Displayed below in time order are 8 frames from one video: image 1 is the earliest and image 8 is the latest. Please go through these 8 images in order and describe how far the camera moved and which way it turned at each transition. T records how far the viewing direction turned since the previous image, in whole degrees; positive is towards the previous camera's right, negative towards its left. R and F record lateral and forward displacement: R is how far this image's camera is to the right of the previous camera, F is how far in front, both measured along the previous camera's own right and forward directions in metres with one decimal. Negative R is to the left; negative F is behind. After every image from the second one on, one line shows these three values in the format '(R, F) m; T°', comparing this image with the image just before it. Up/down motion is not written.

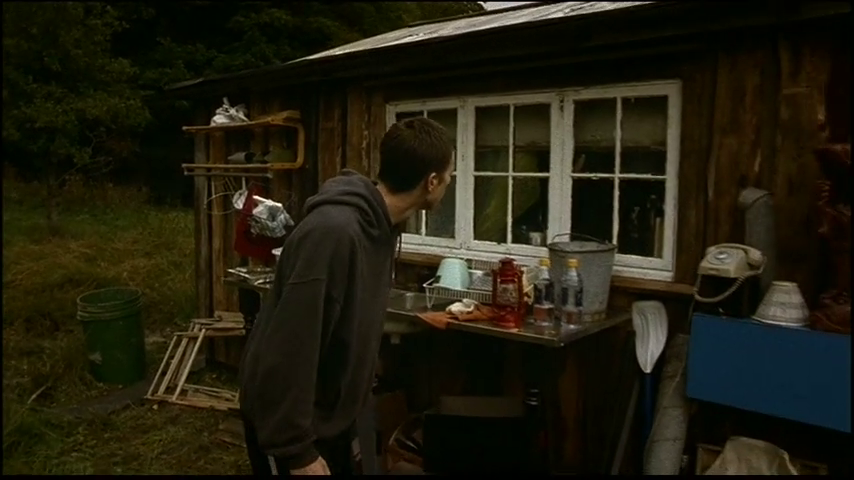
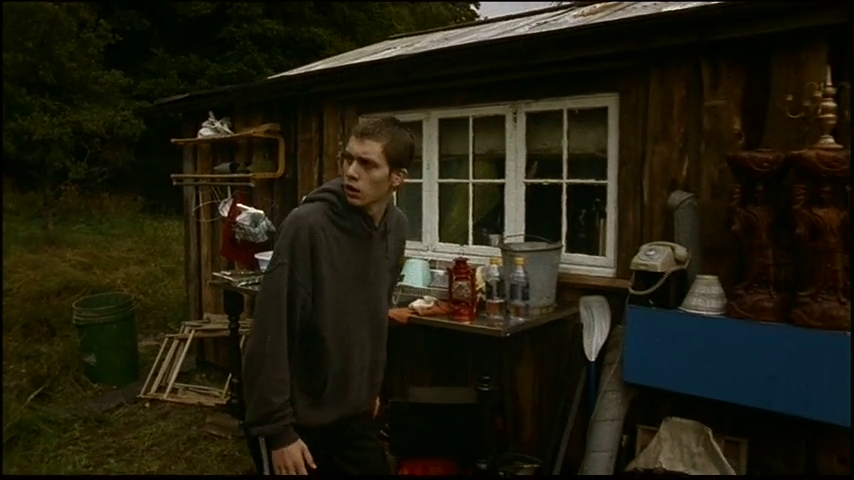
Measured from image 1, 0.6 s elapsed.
(+0.1, -0.3) m; 0°
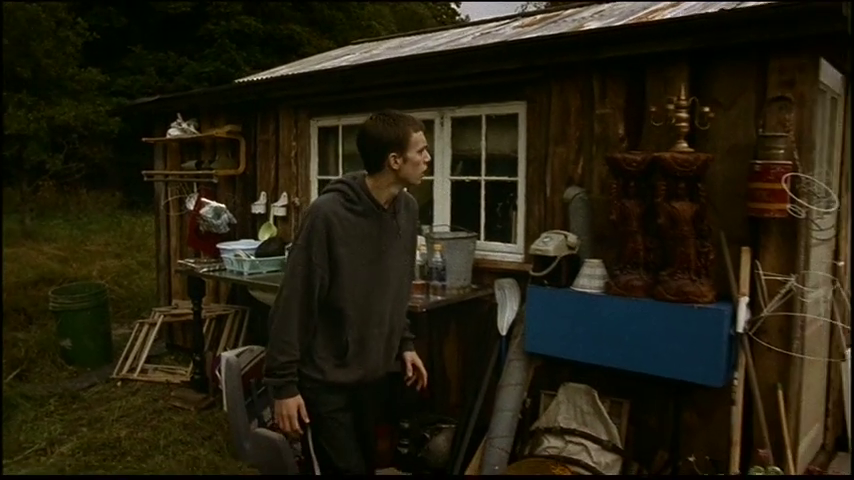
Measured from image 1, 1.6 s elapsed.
(+0.2, -0.4) m; +1°
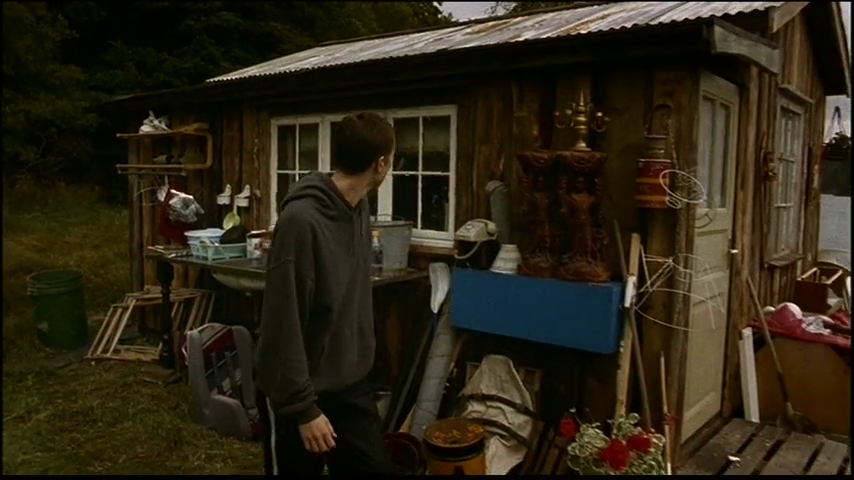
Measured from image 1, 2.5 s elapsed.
(+0.2, -0.4) m; +1°
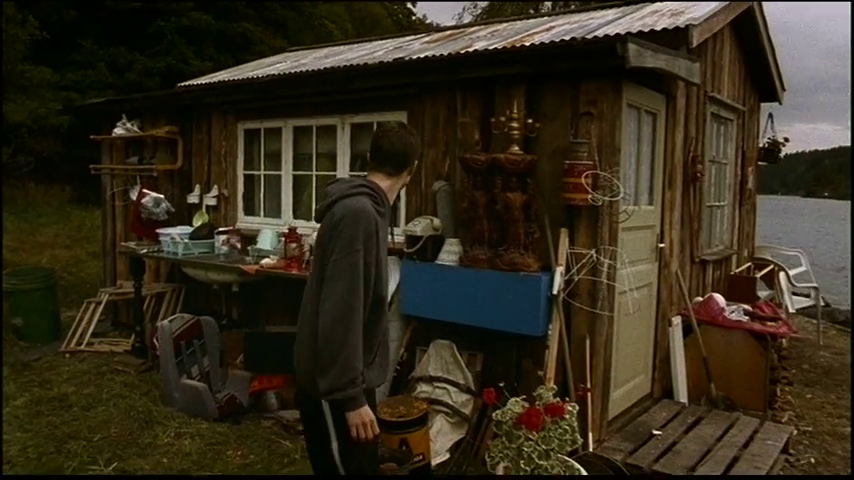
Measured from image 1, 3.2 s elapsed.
(+0.1, -0.3) m; +2°
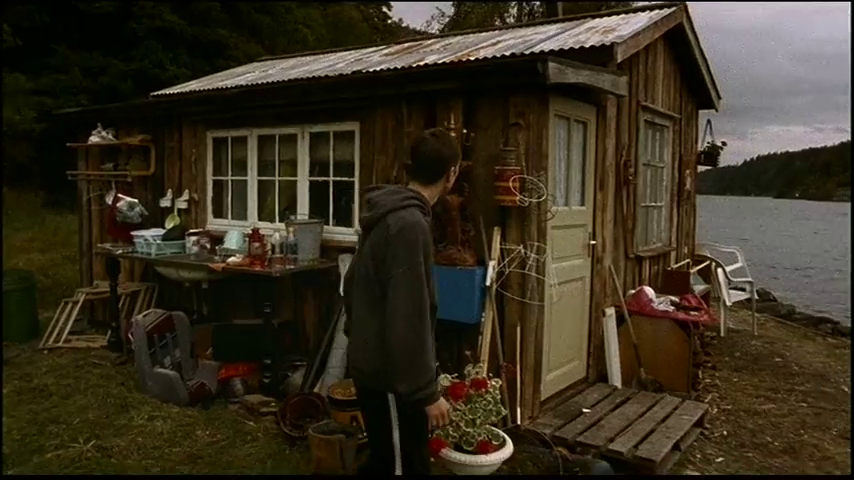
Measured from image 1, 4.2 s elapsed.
(+0.1, -0.4) m; +2°
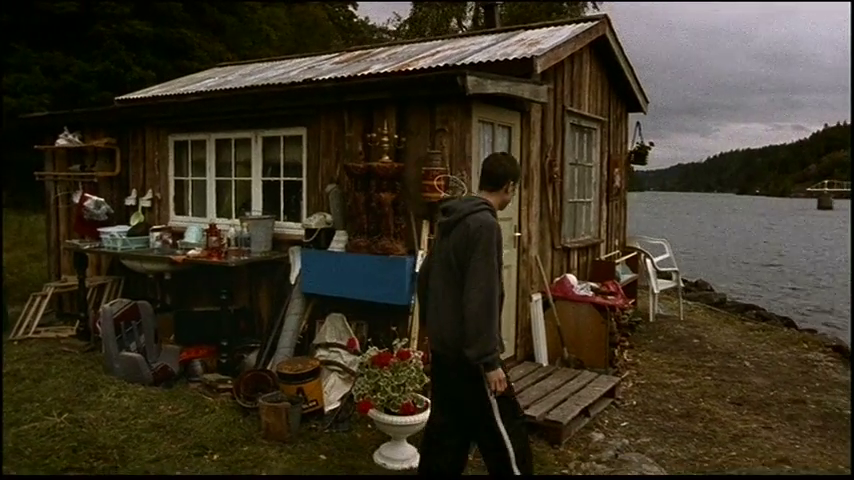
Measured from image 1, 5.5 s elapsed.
(+0.2, -0.5) m; +2°
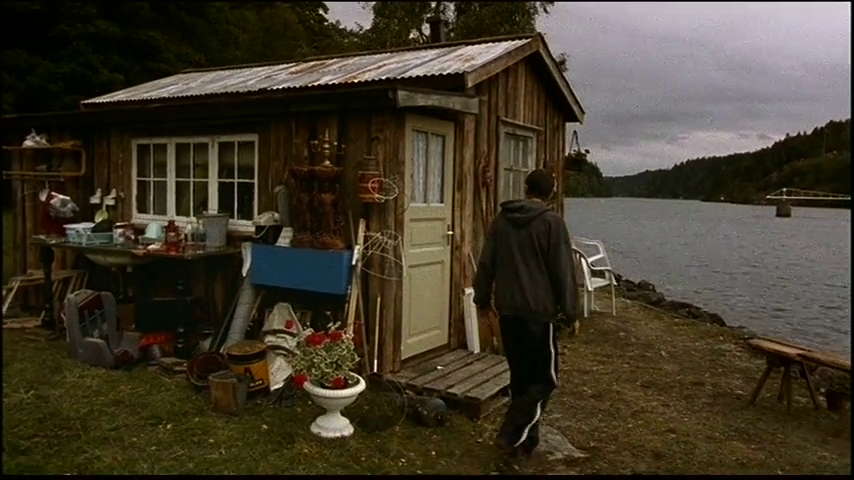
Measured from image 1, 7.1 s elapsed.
(+0.2, -0.5) m; +2°
